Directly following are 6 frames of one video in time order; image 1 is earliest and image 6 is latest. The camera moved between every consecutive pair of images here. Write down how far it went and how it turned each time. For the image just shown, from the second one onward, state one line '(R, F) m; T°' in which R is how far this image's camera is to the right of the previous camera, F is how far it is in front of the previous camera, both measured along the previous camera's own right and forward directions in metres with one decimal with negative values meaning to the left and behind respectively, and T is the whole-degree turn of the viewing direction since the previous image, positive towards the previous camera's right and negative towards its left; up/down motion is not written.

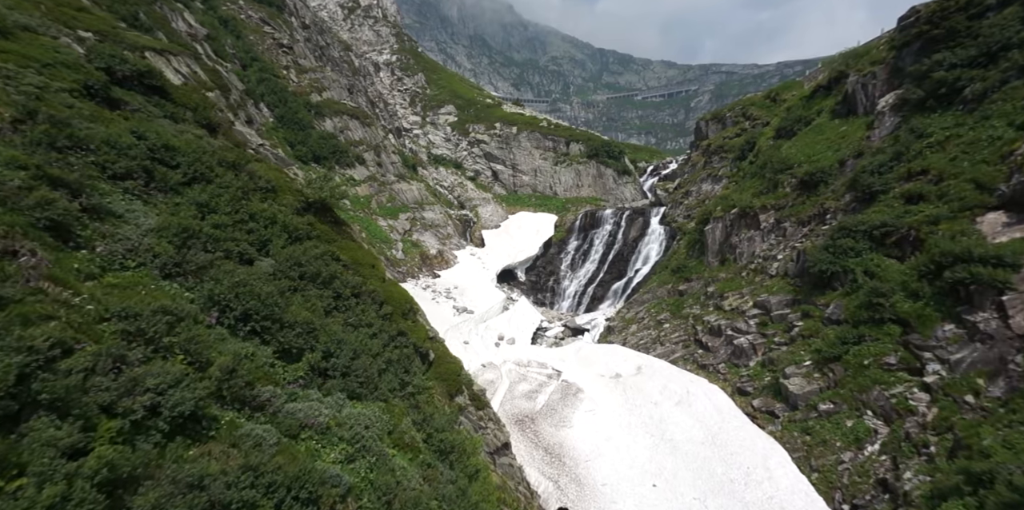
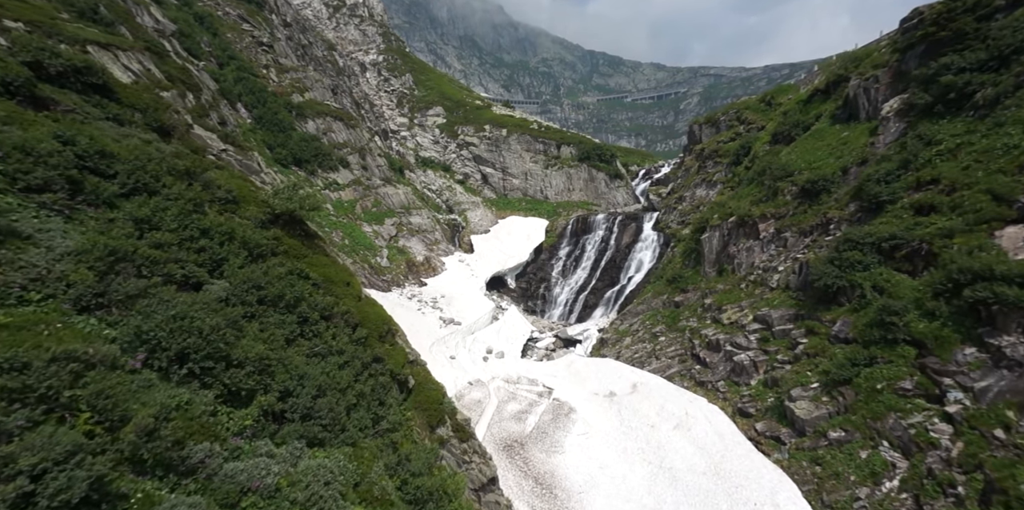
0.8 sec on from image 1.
(+0.1, +1.3) m; +1°
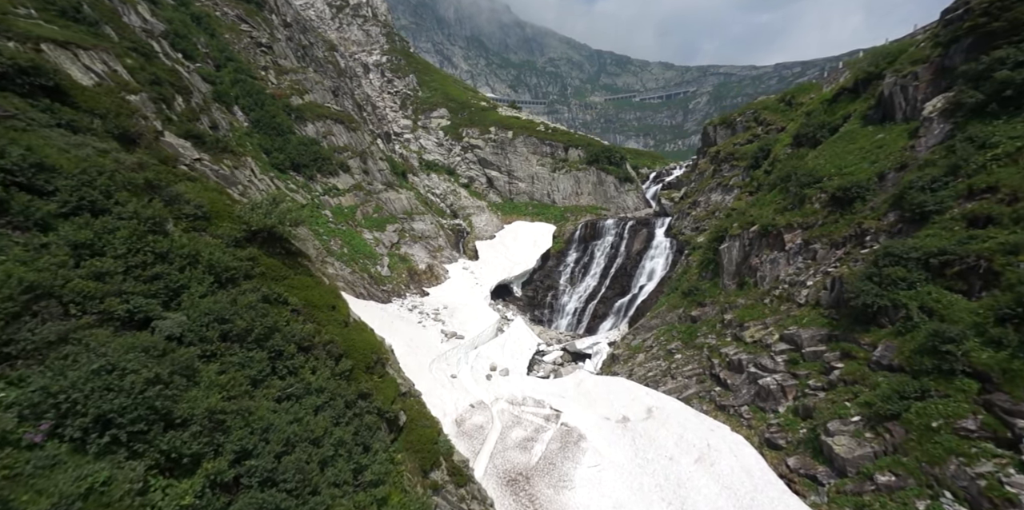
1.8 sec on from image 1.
(+0.1, +1.5) m; -1°
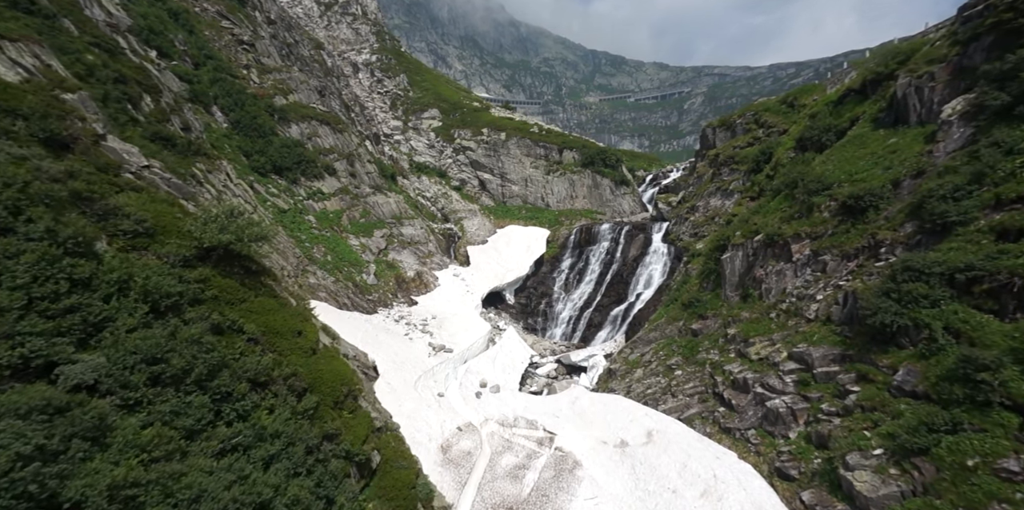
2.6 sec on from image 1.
(+0.2, +1.4) m; +1°
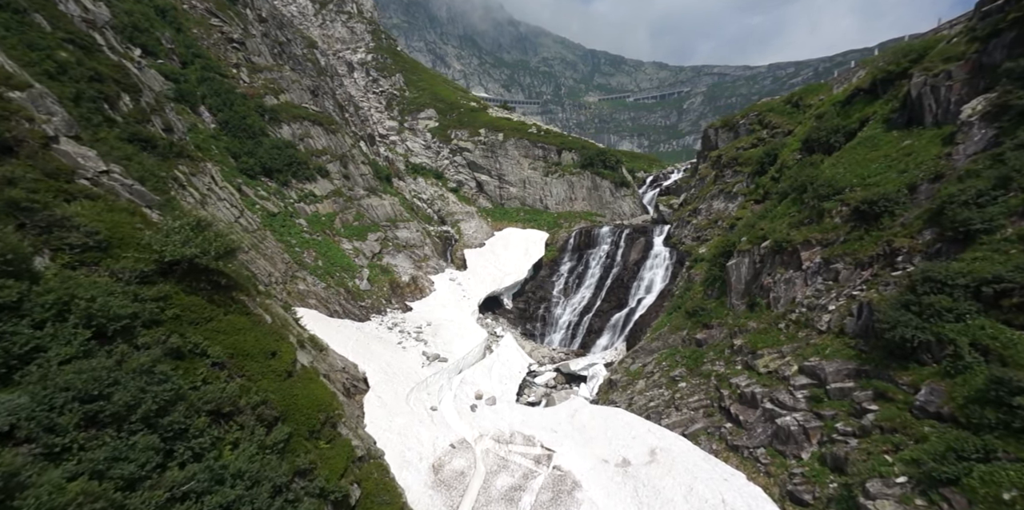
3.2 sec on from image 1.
(+0.1, +1.0) m; 0°
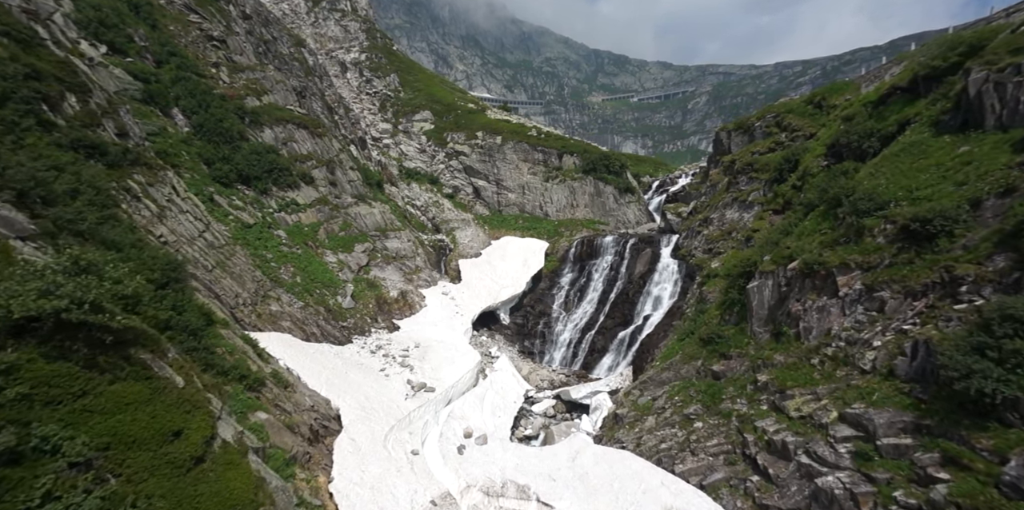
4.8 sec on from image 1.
(+0.4, +2.5) m; 0°
